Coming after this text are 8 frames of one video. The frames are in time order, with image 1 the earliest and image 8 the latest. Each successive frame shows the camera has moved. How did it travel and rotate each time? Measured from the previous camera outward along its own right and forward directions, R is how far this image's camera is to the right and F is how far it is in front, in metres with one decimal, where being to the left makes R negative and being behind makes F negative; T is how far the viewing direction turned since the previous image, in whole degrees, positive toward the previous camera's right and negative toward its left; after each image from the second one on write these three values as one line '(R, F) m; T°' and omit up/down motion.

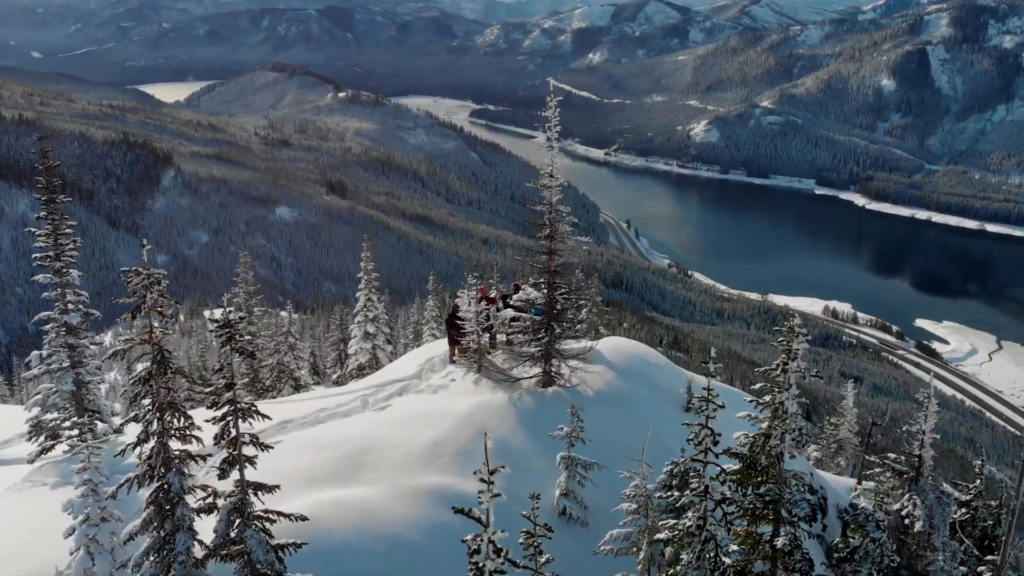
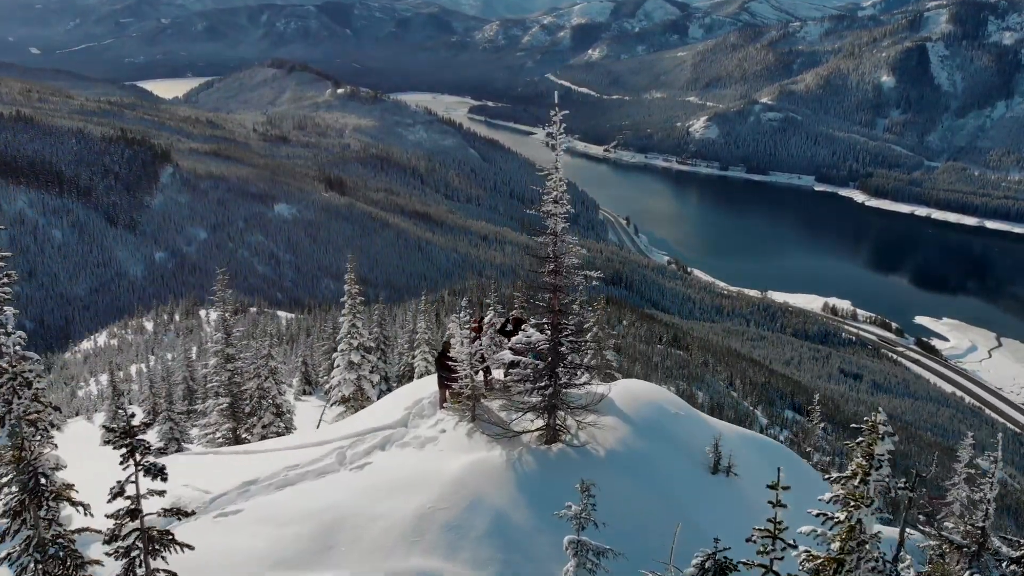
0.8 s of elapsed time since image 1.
(0.0, +0.7) m; 0°
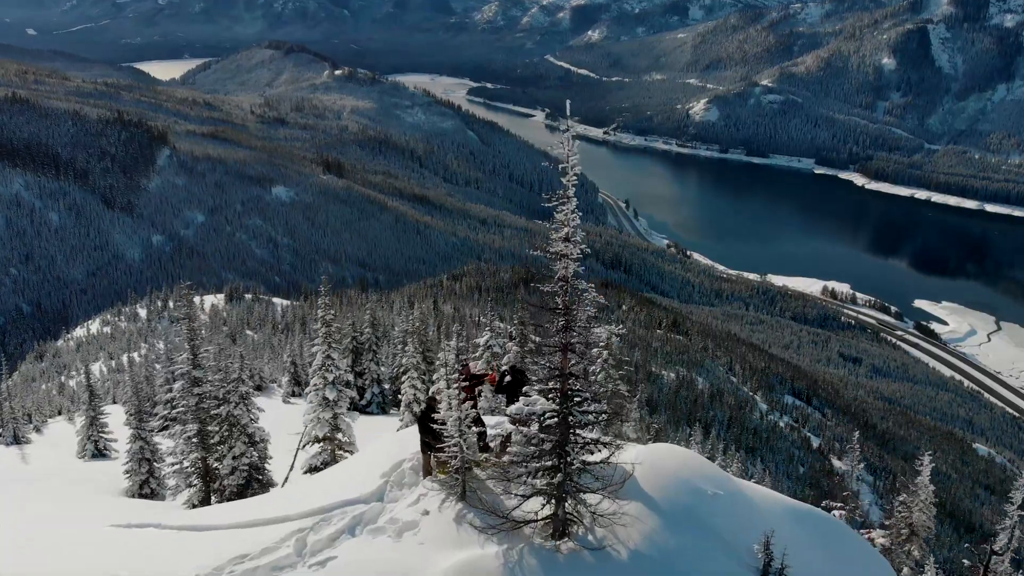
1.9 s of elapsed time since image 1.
(0.0, +1.1) m; 0°
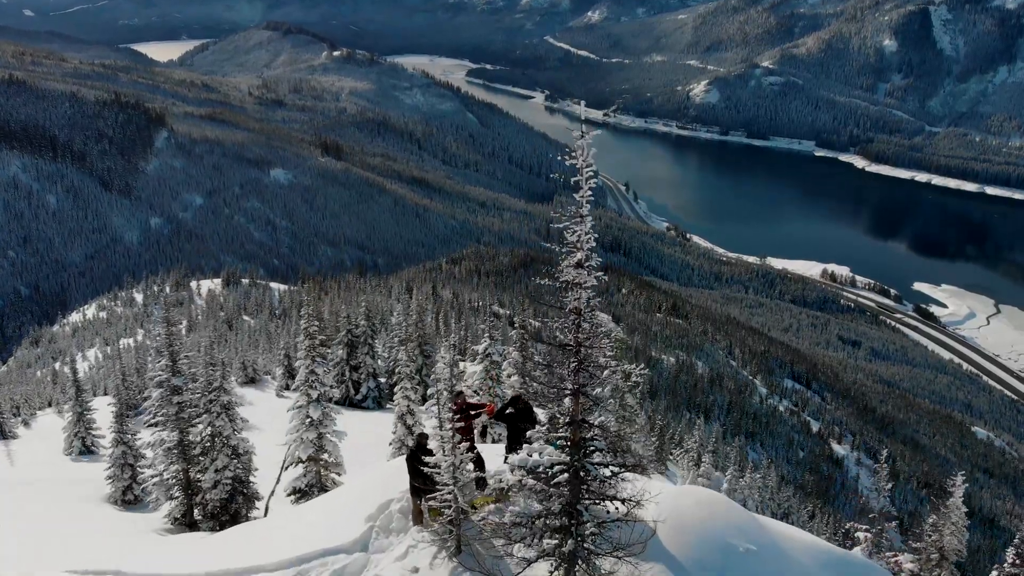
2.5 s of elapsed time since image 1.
(0.0, +0.6) m; 0°
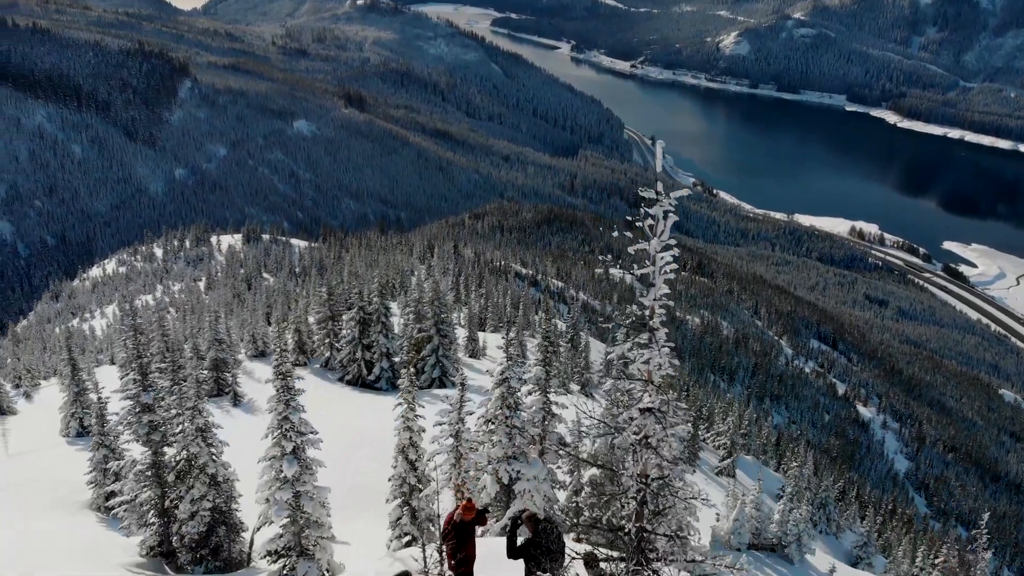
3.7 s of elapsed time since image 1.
(0.0, +1.5) m; -1°
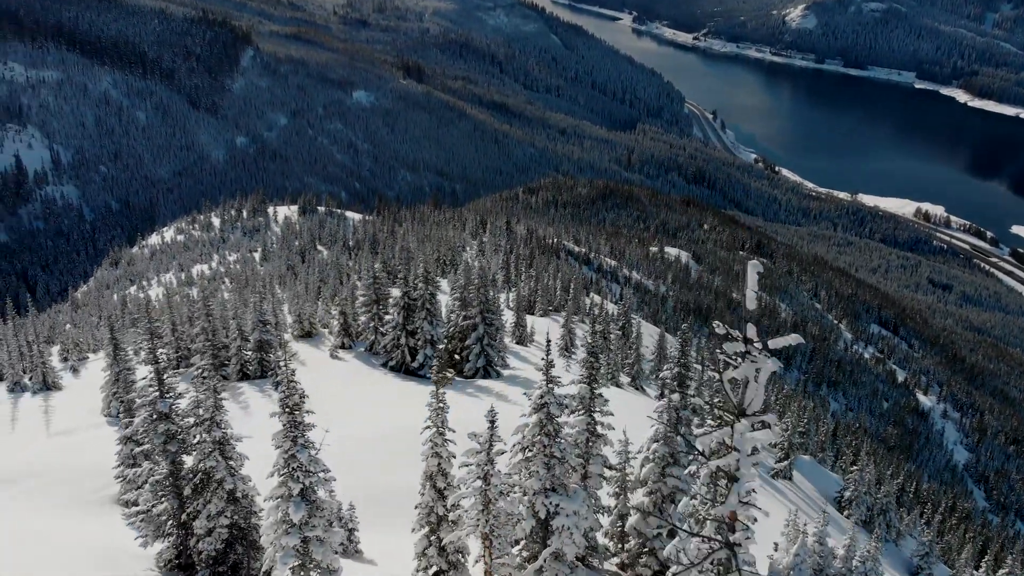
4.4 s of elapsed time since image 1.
(+0.1, +0.7) m; -3°
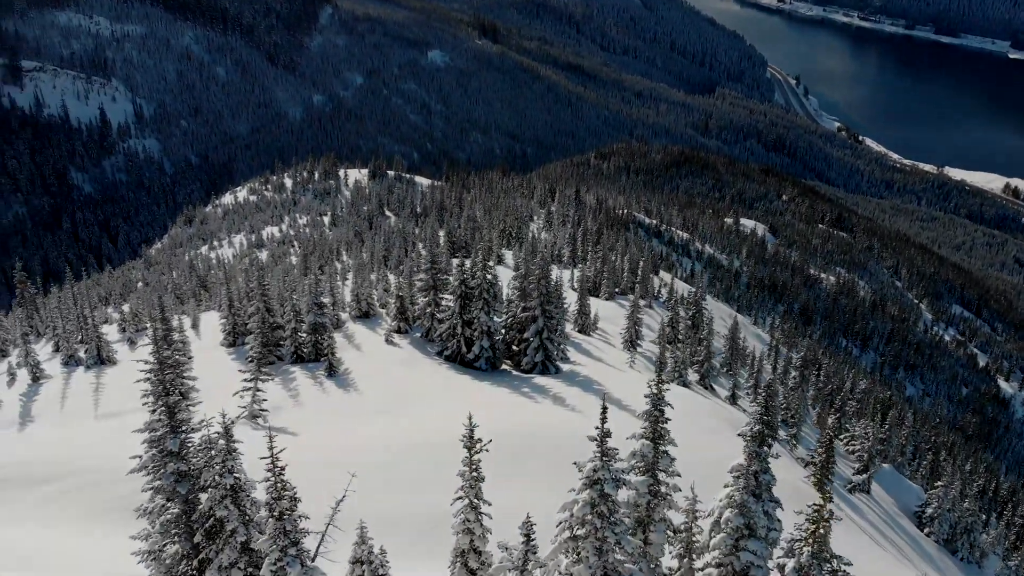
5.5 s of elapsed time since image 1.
(+0.1, +1.1) m; -4°
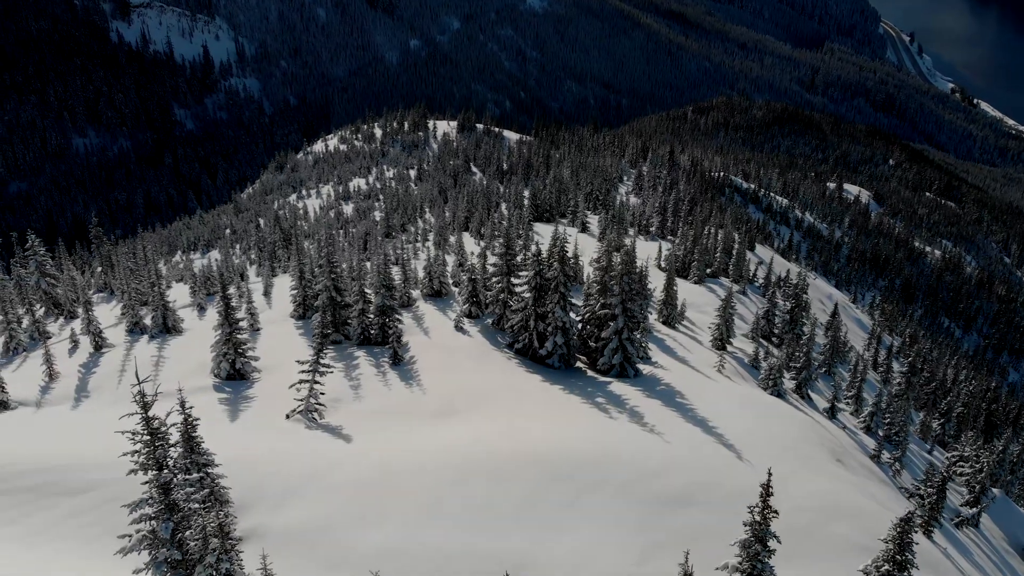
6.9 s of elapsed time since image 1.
(+0.1, +1.4) m; -5°
